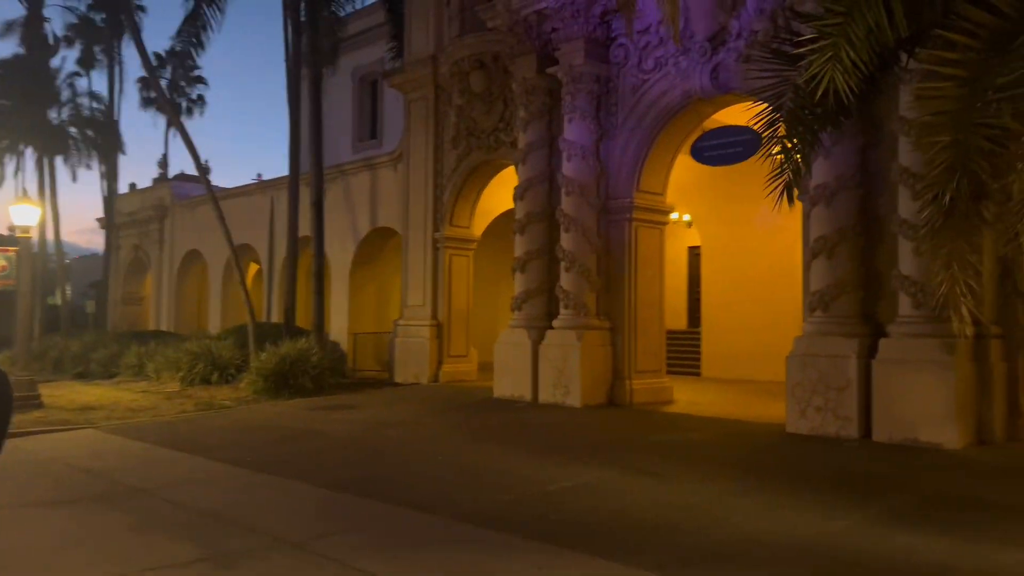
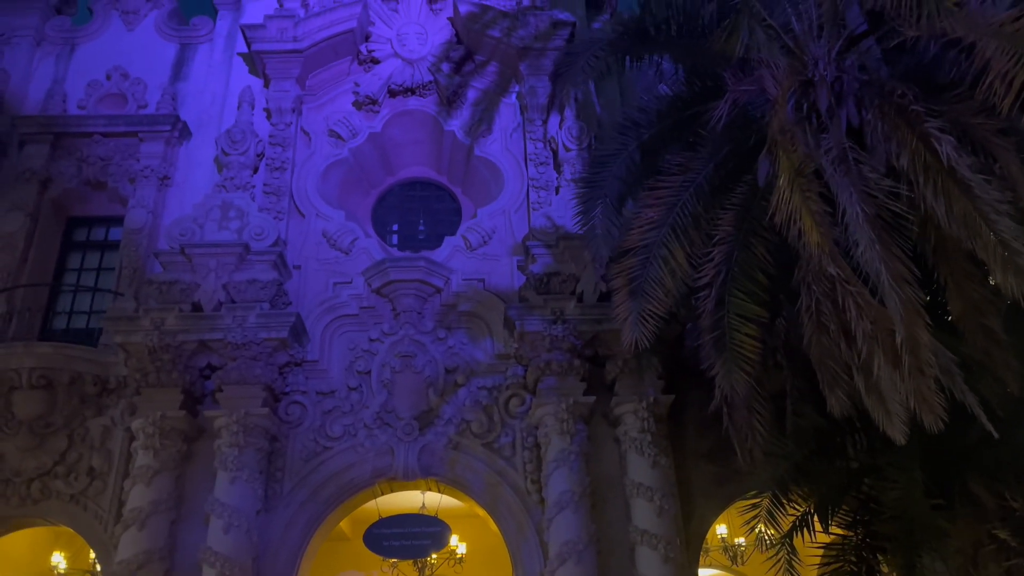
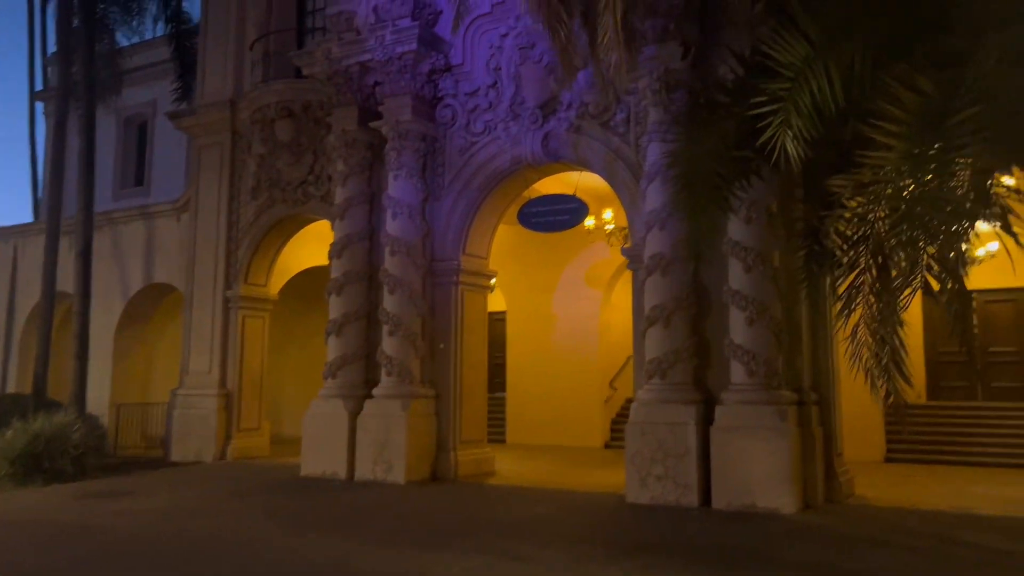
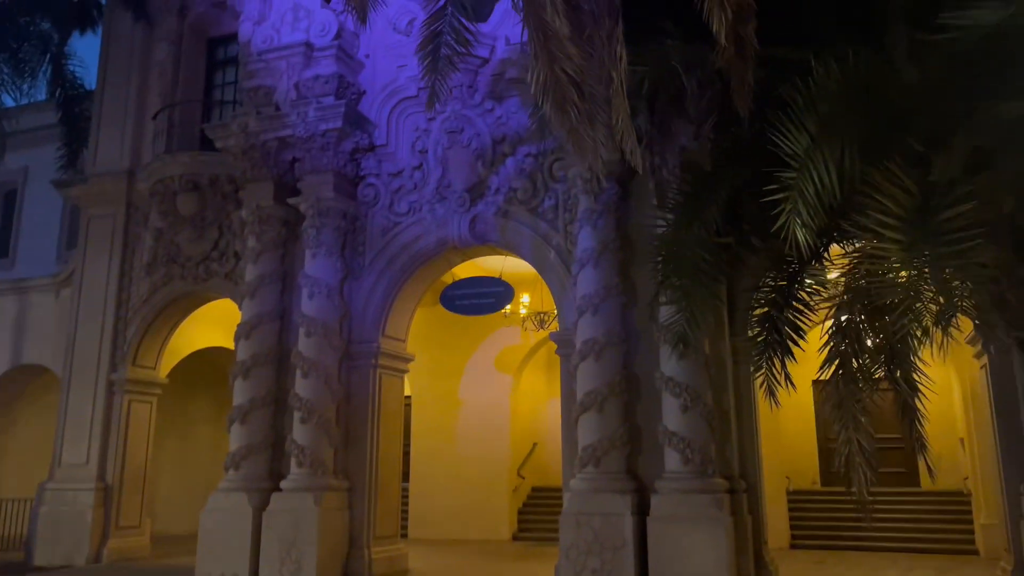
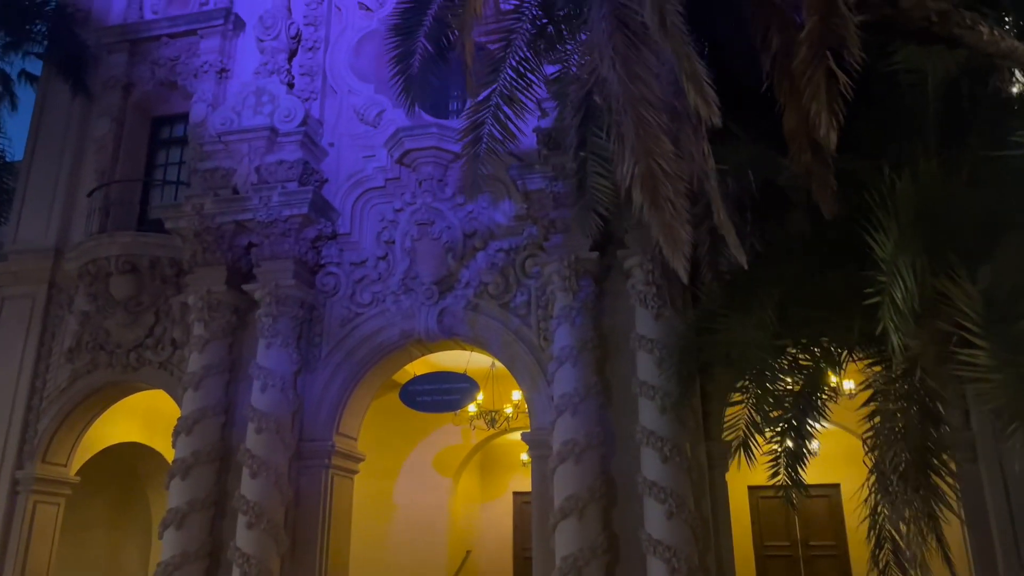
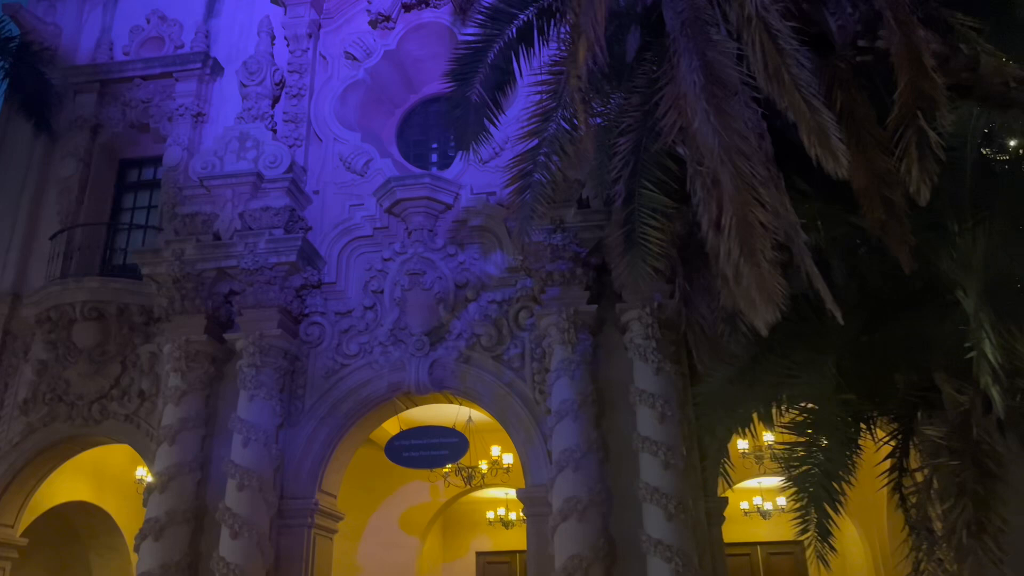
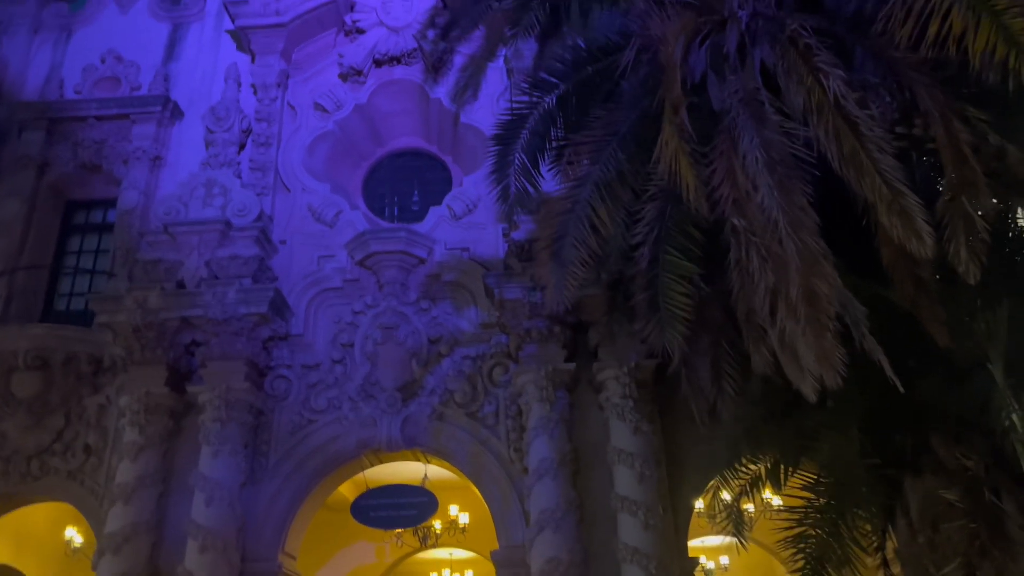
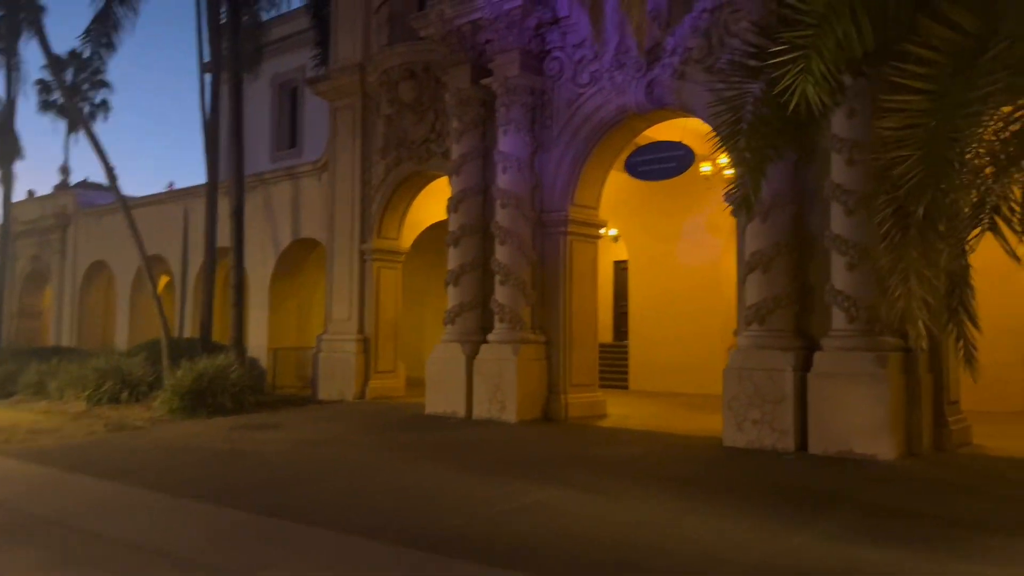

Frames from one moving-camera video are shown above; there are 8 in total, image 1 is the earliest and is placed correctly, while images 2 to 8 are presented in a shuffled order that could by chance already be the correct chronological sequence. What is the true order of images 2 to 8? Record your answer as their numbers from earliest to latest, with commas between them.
8, 3, 4, 5, 6, 7, 2
